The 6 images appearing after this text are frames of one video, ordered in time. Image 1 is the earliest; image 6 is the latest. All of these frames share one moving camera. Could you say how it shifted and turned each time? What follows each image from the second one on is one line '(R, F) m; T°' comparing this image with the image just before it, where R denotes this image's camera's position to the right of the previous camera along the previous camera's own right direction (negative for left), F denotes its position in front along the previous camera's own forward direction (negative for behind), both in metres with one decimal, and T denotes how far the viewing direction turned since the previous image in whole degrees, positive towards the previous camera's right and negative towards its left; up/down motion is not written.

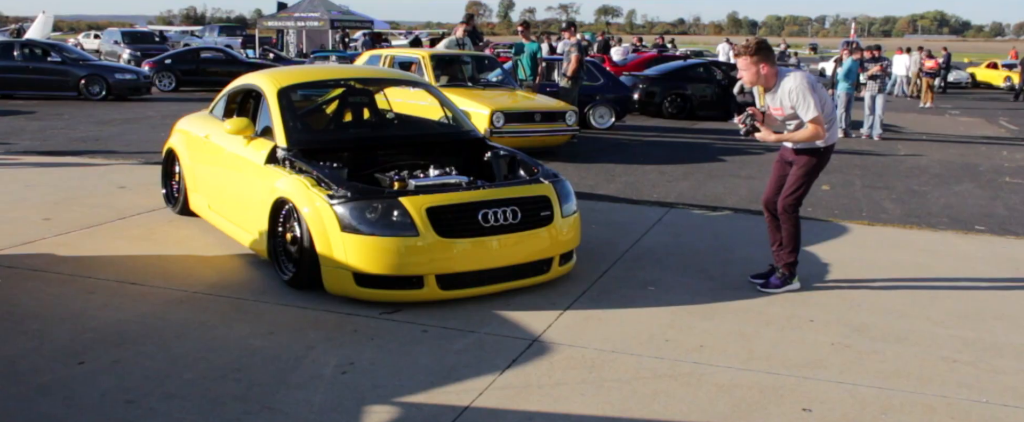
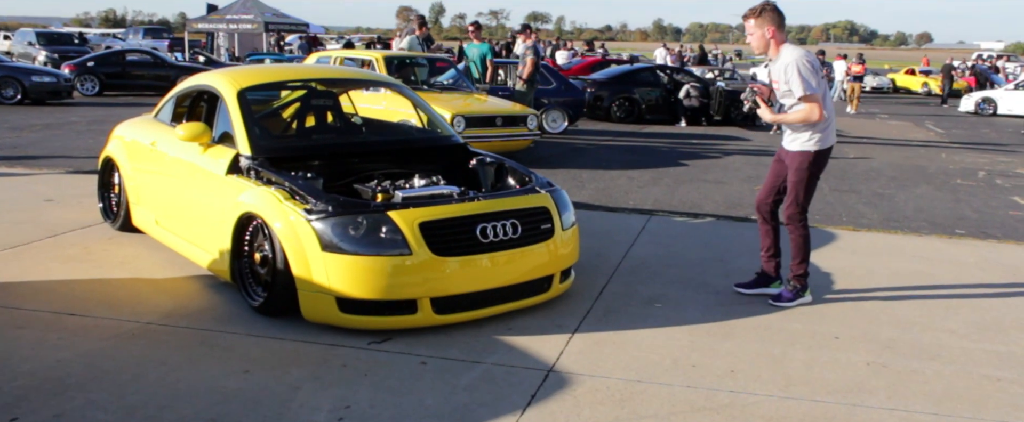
(-0.4, +0.5) m; +5°
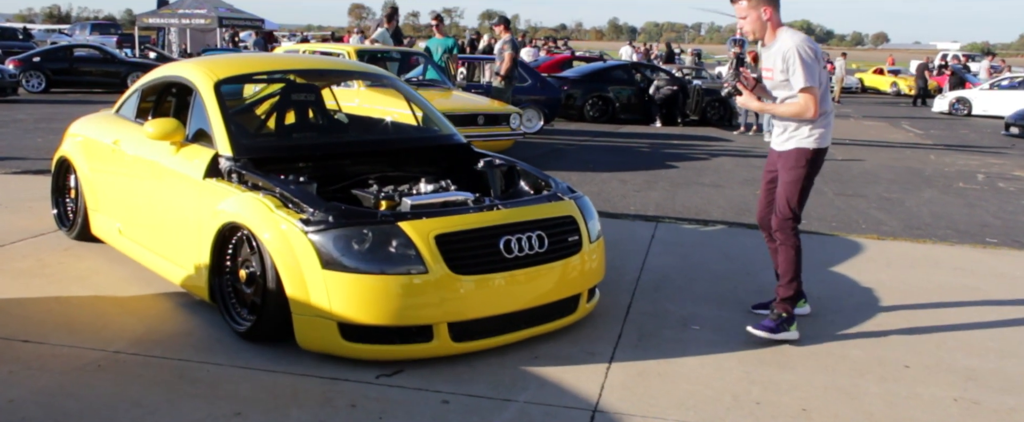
(-0.3, +0.6) m; +3°
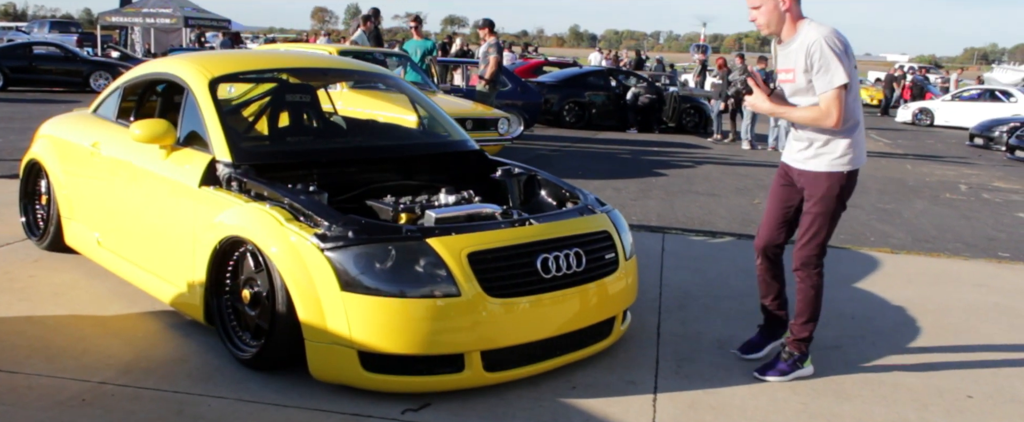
(-0.3, +0.4) m; +3°
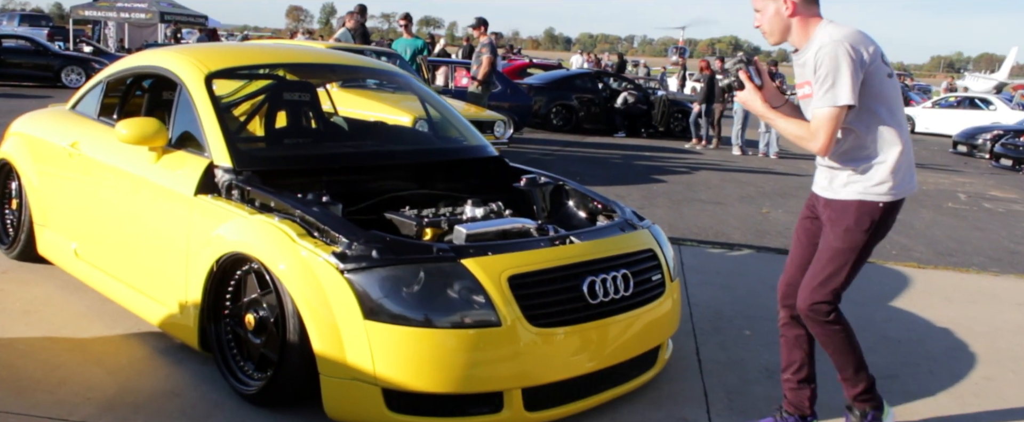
(-0.2, +0.4) m; +2°
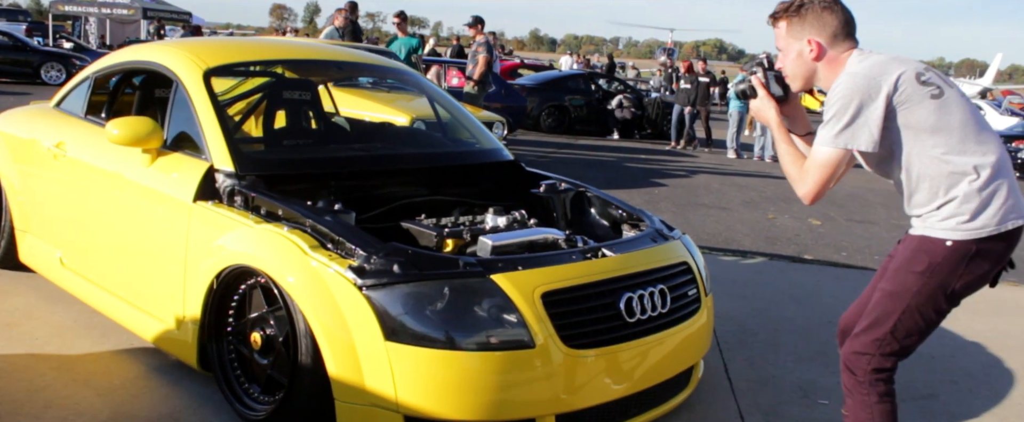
(-0.2, +0.2) m; +1°
